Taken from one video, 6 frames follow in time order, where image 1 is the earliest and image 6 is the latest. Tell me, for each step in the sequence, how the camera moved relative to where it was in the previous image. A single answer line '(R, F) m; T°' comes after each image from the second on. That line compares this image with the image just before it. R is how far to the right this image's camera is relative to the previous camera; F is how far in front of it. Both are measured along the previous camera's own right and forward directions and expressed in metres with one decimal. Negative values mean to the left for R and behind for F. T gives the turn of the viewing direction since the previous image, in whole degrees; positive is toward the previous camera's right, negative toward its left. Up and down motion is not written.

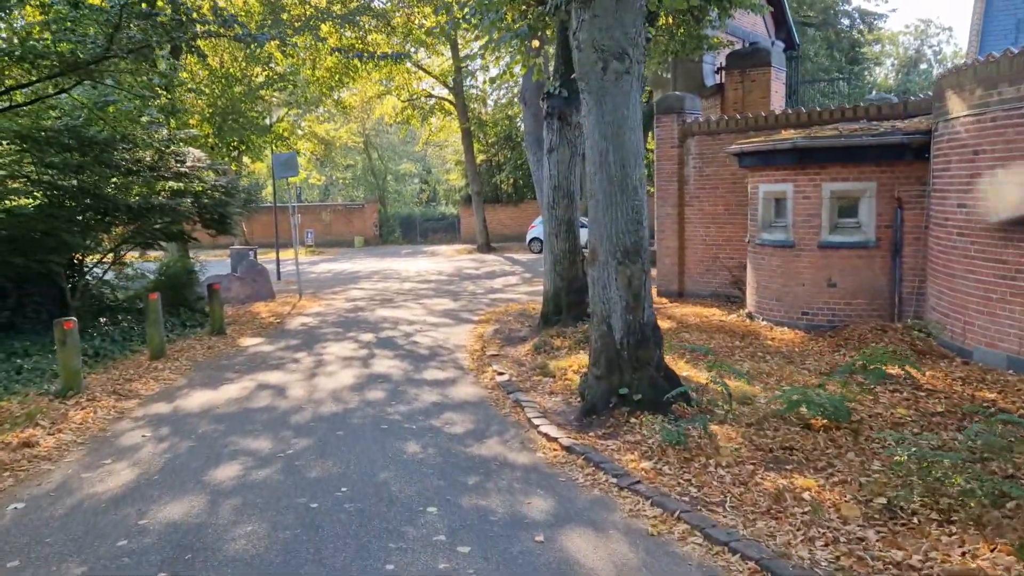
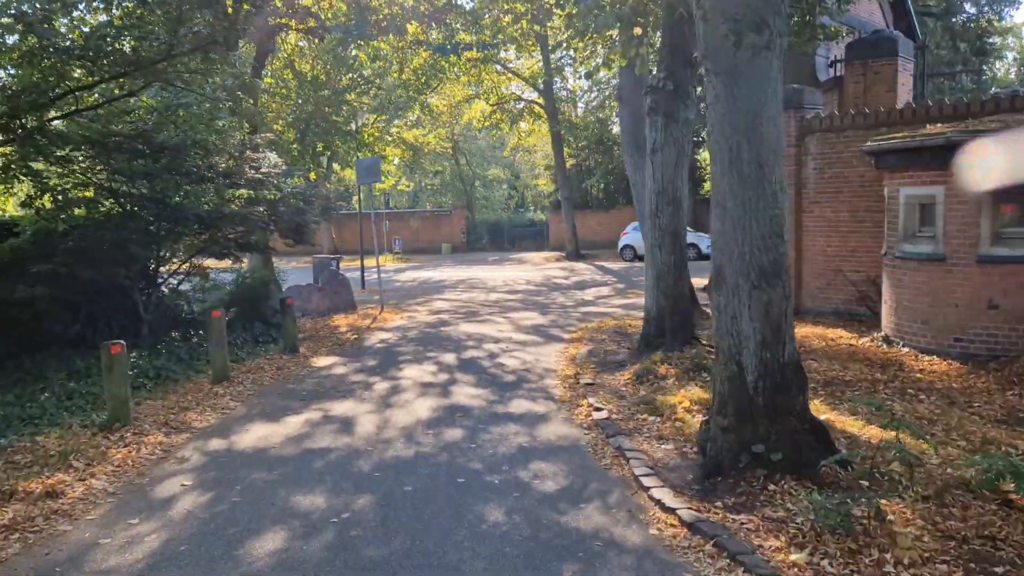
(-0.1, +1.1) m; -6°
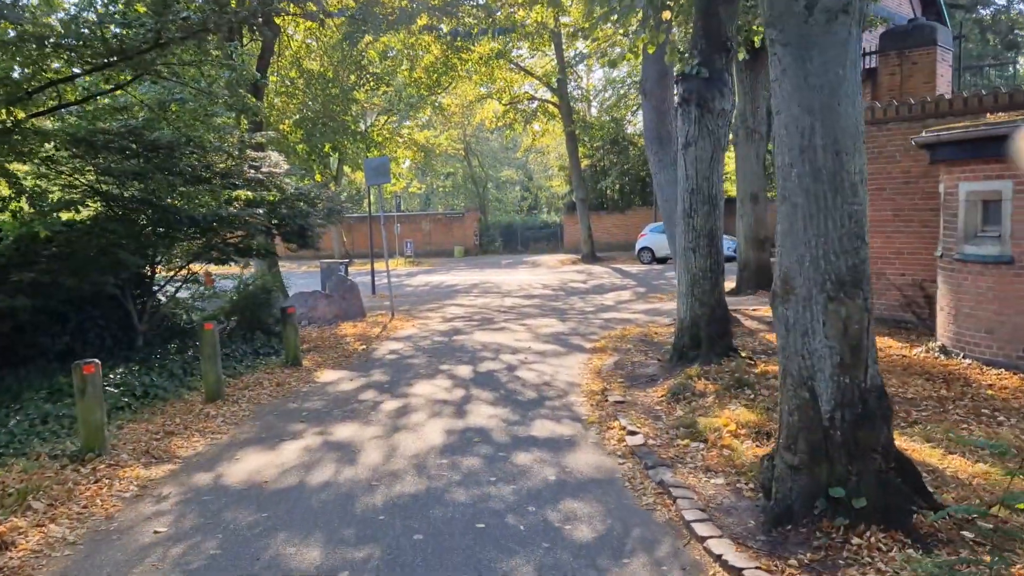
(-0.1, +0.7) m; -1°
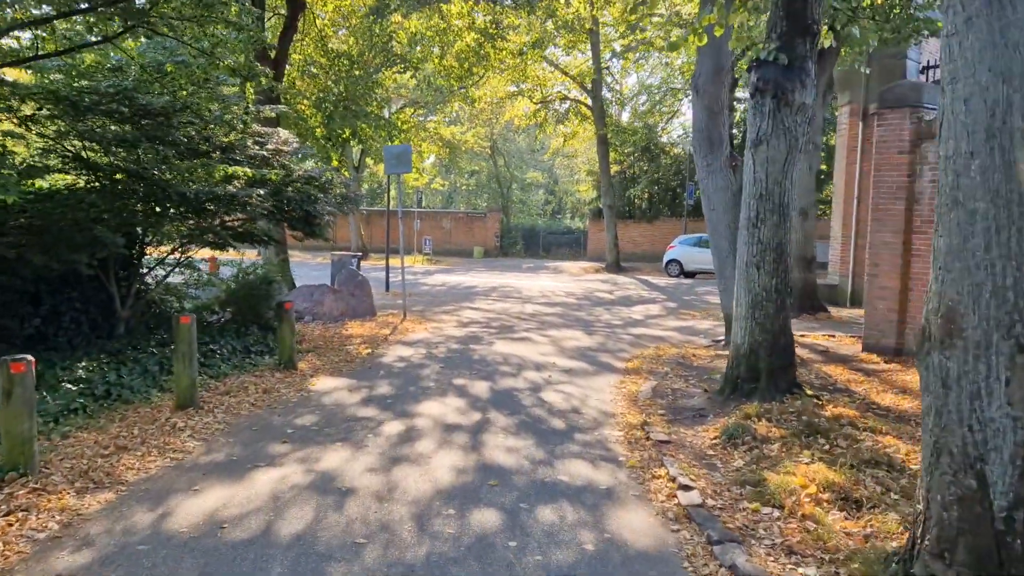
(-0.1, +1.1) m; -1°
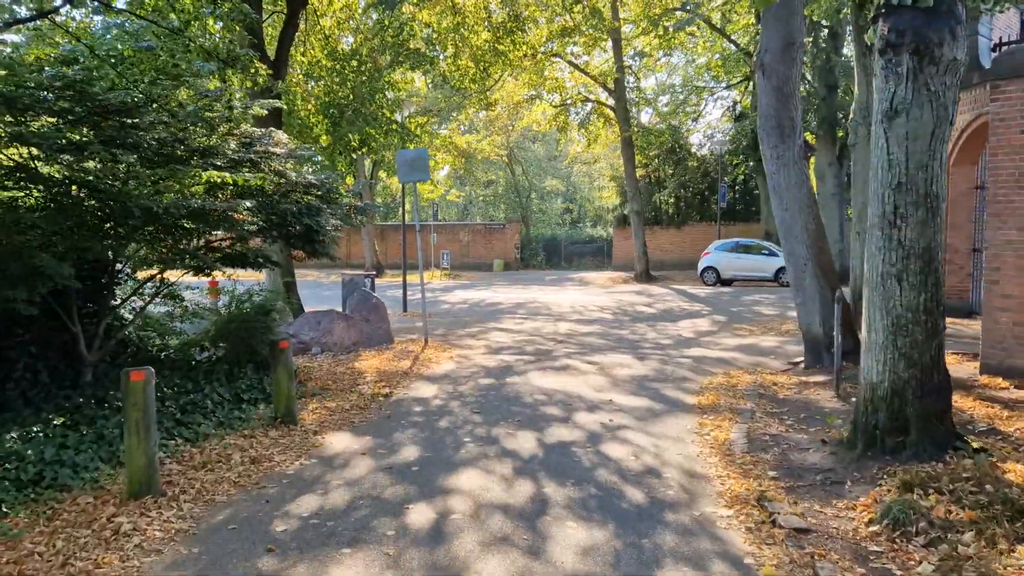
(-0.3, +1.7) m; -1°
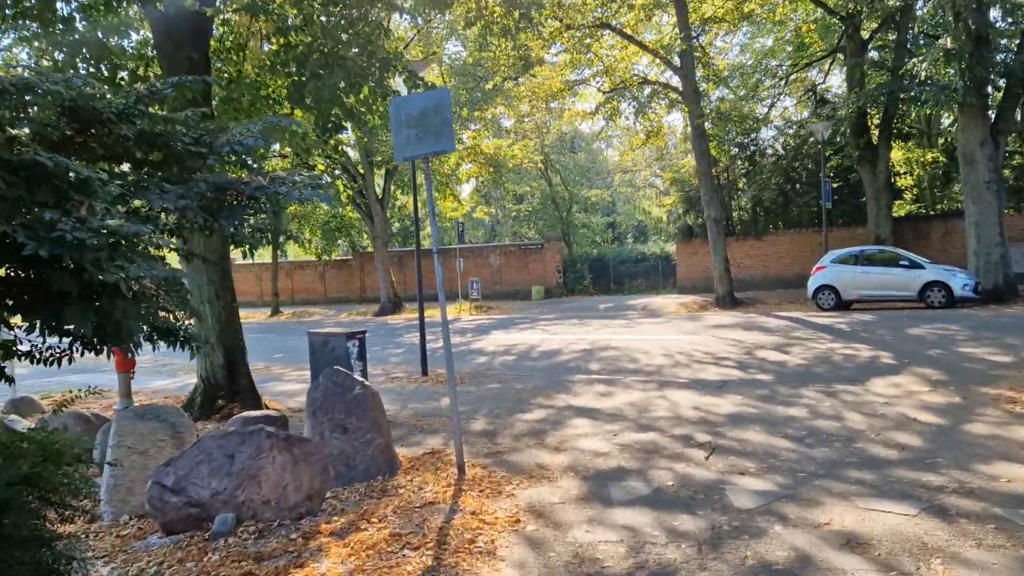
(-0.6, +5.9) m; -2°
